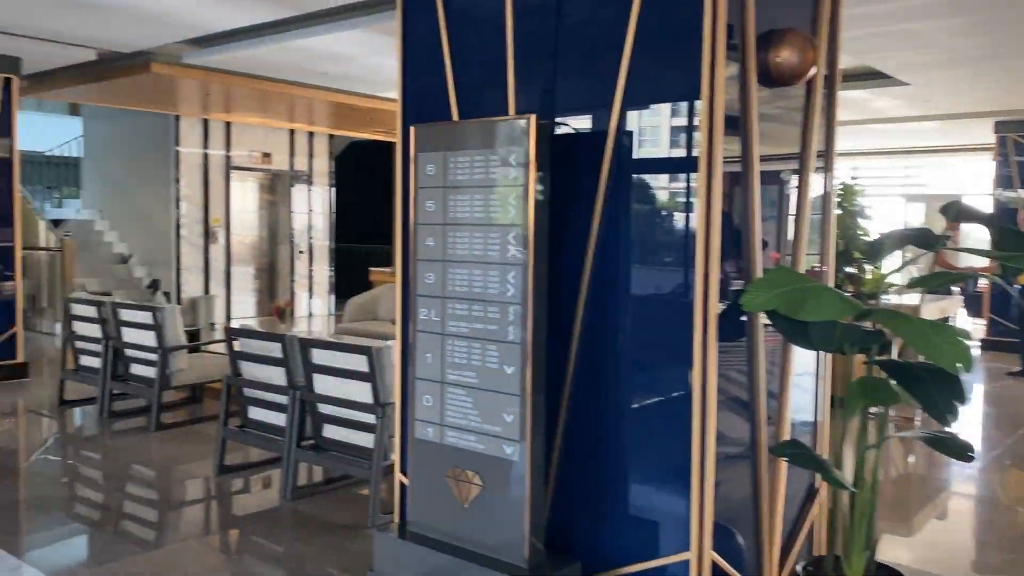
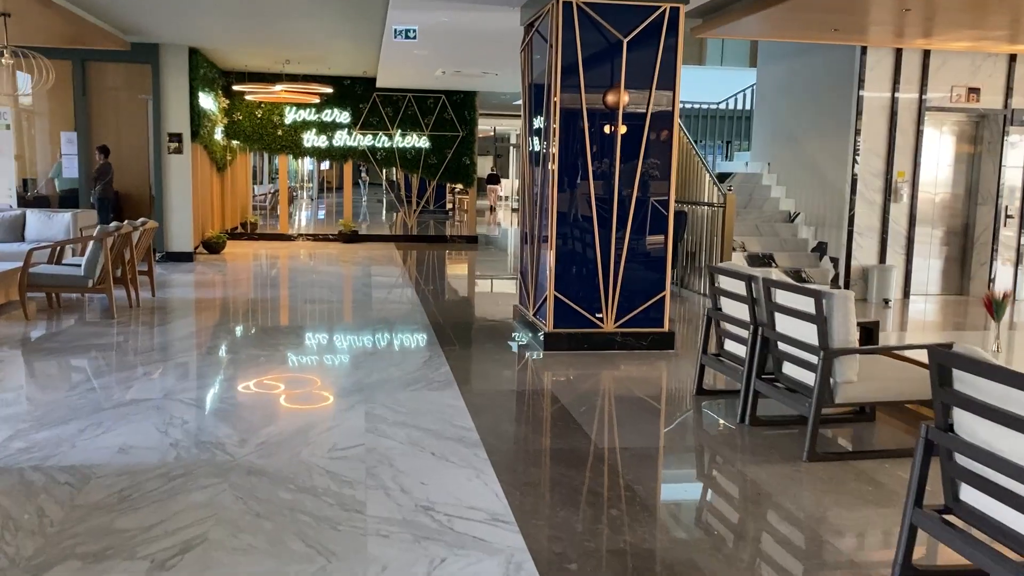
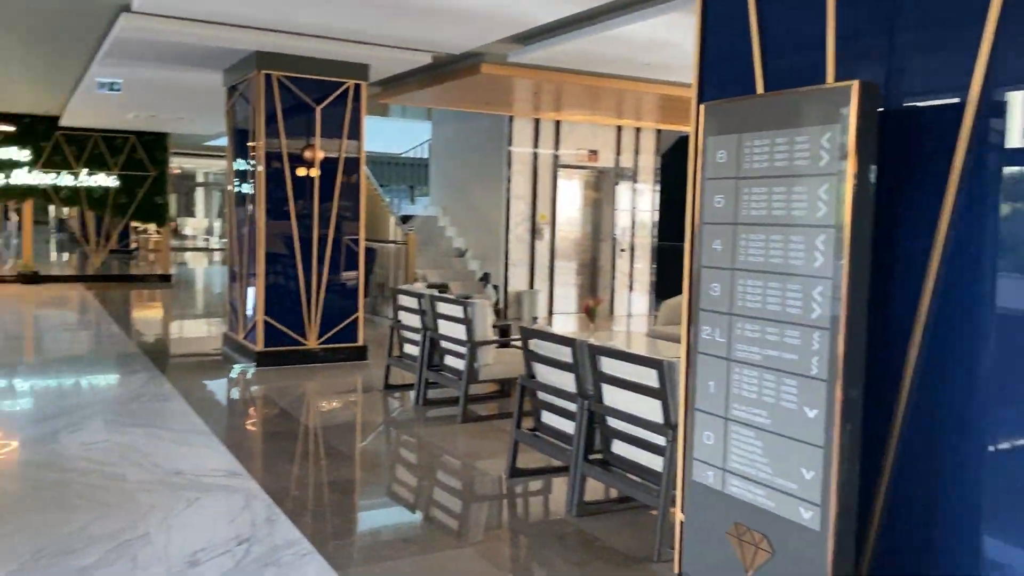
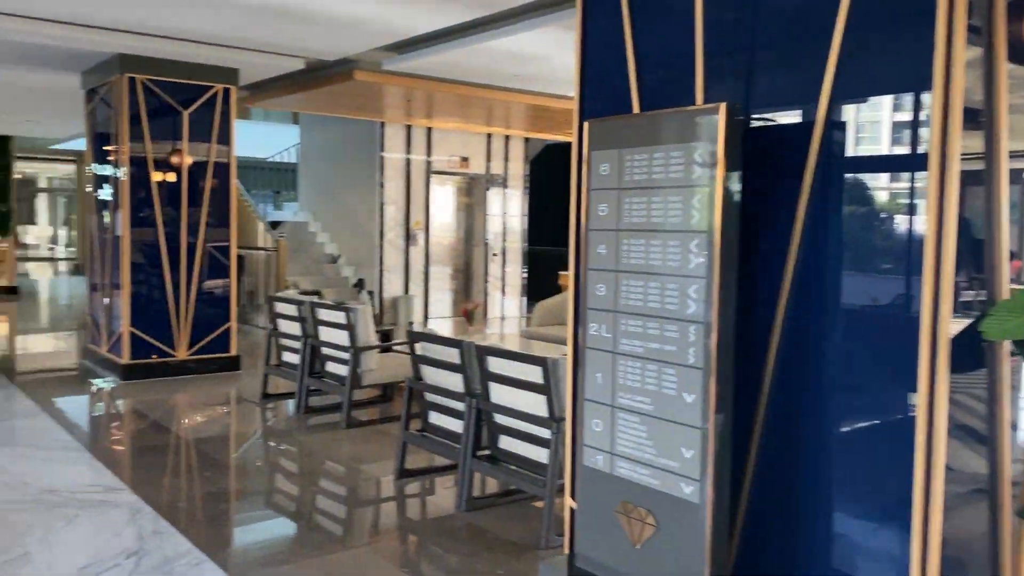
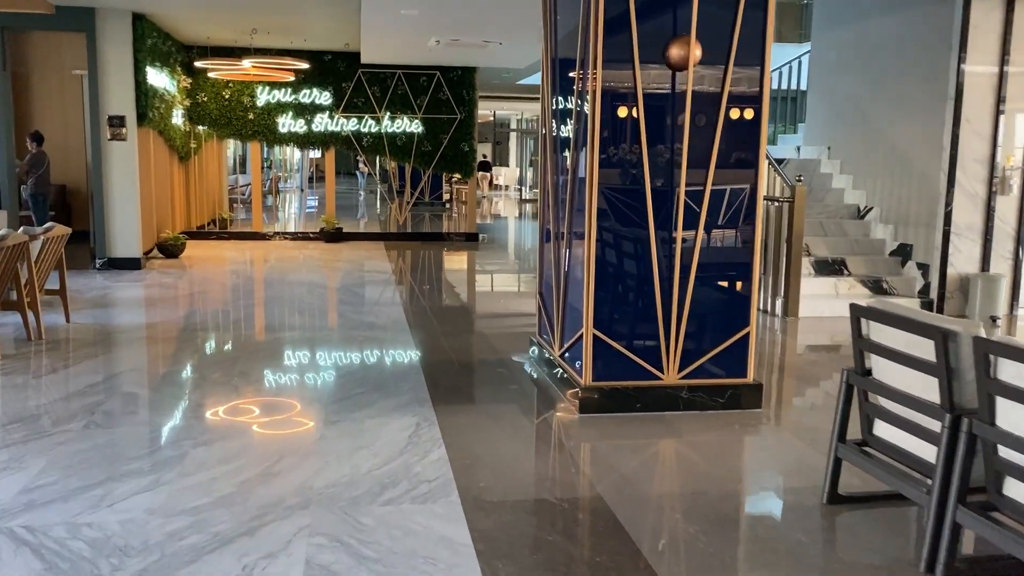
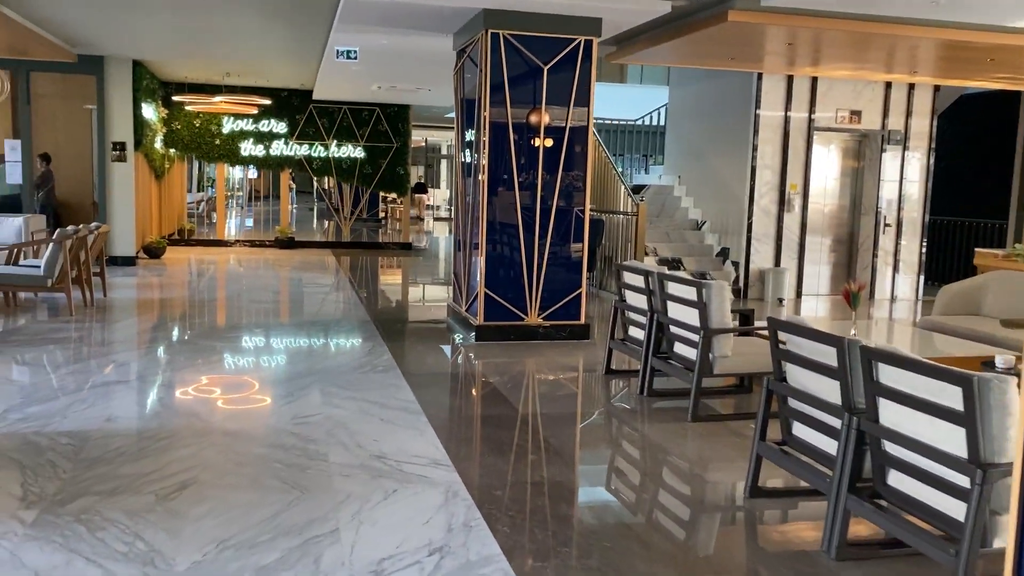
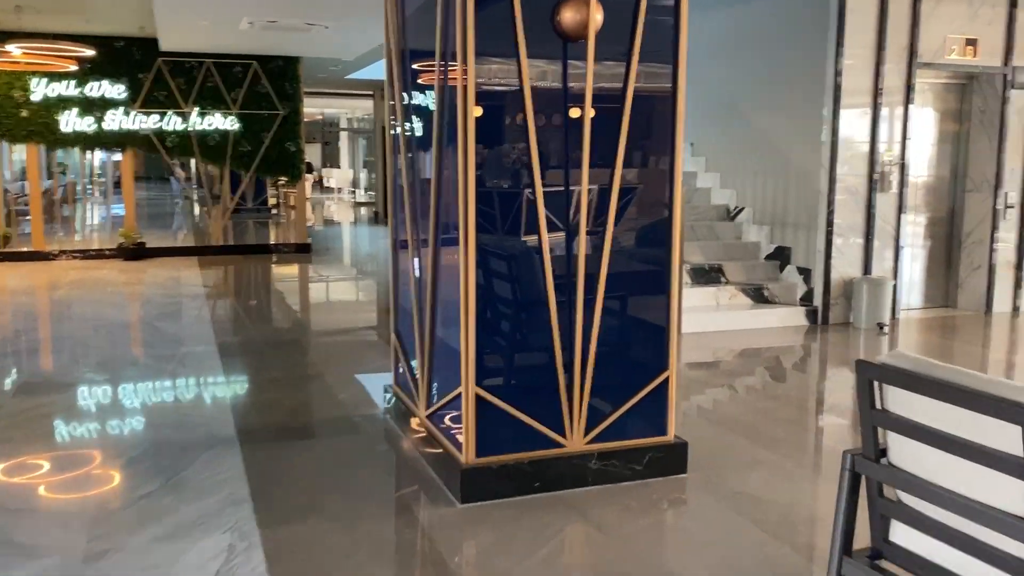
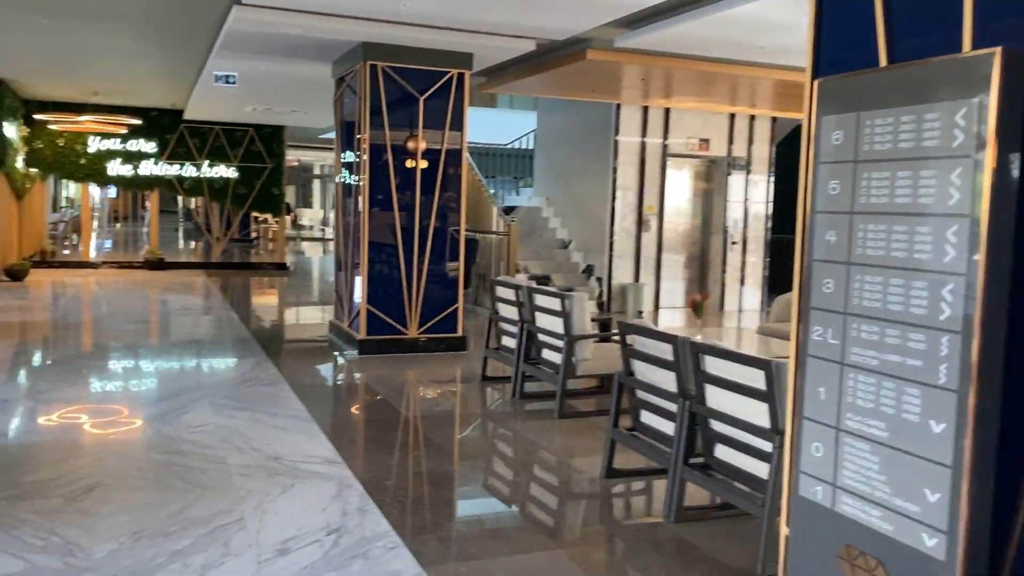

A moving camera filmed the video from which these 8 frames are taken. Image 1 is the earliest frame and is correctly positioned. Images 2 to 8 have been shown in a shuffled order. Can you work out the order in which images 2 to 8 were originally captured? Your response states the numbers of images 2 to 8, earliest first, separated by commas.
4, 3, 8, 6, 2, 5, 7
